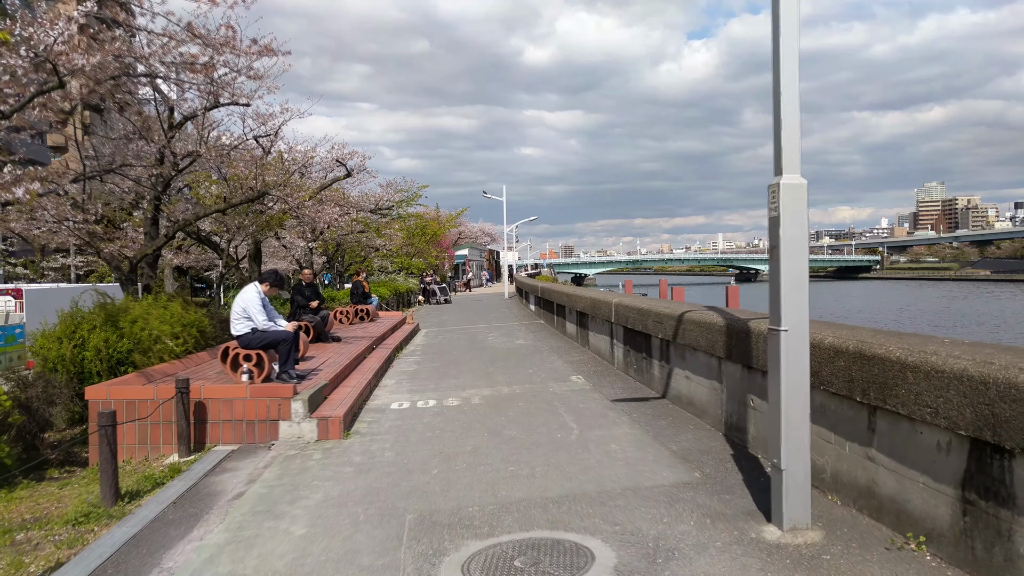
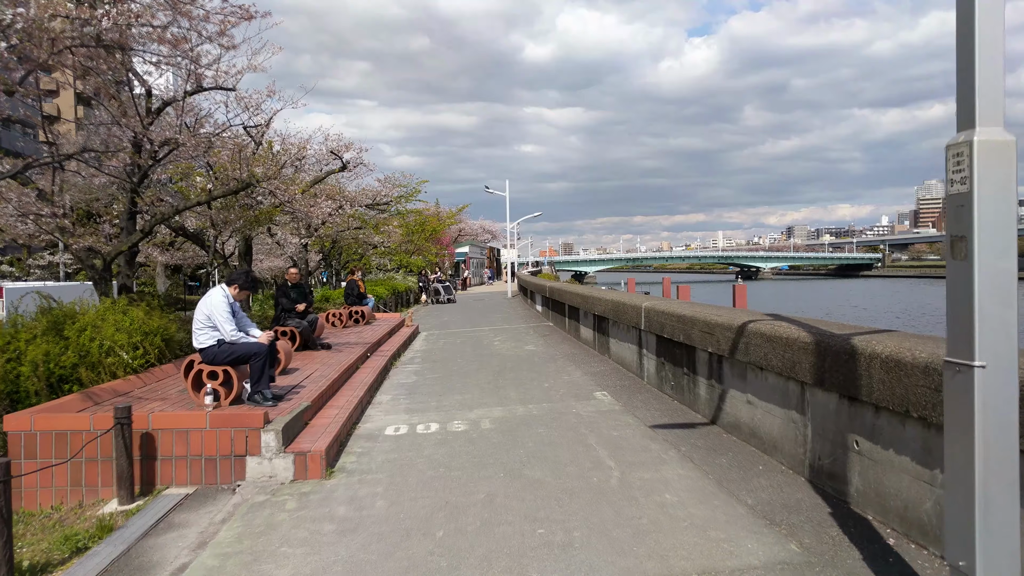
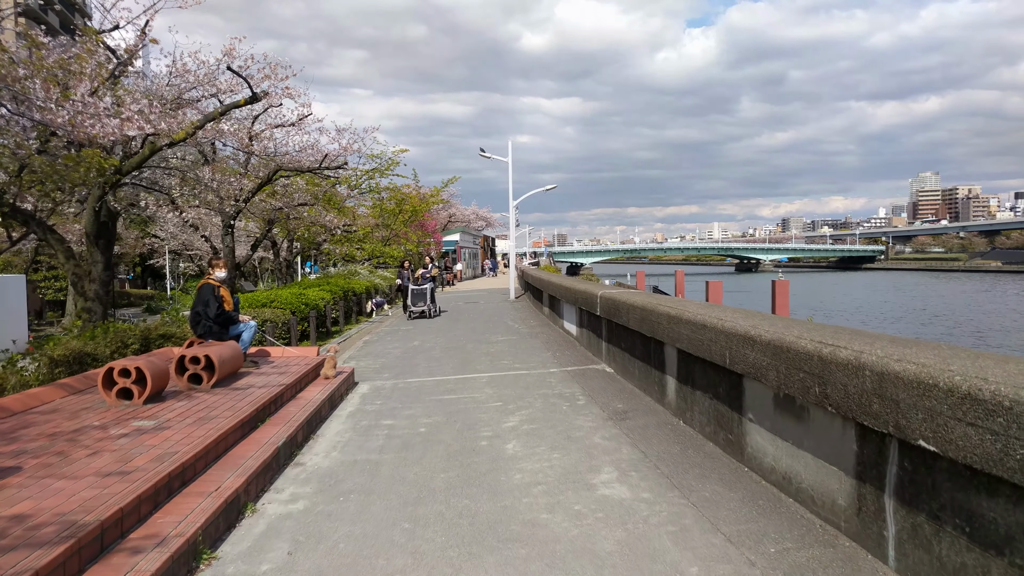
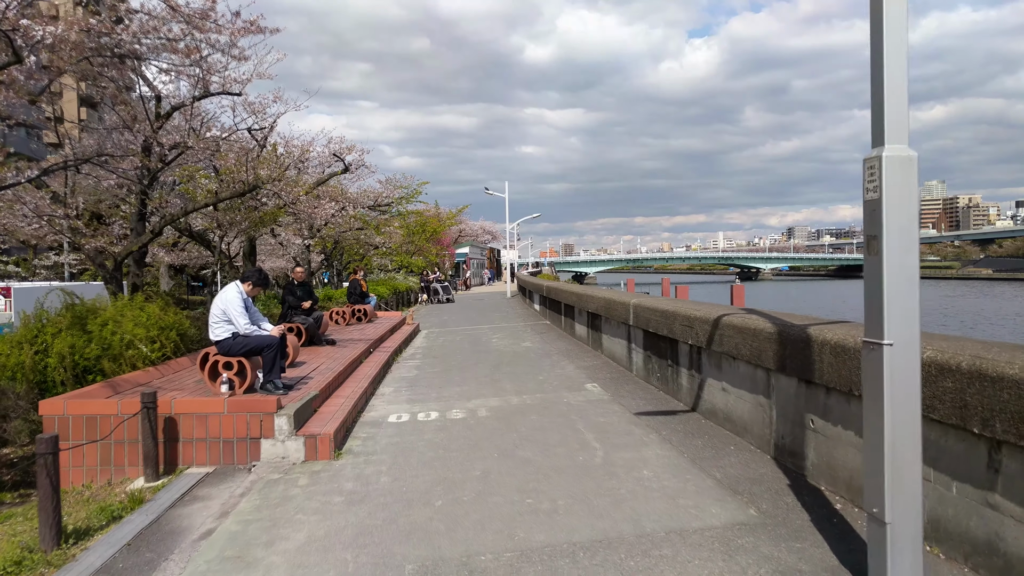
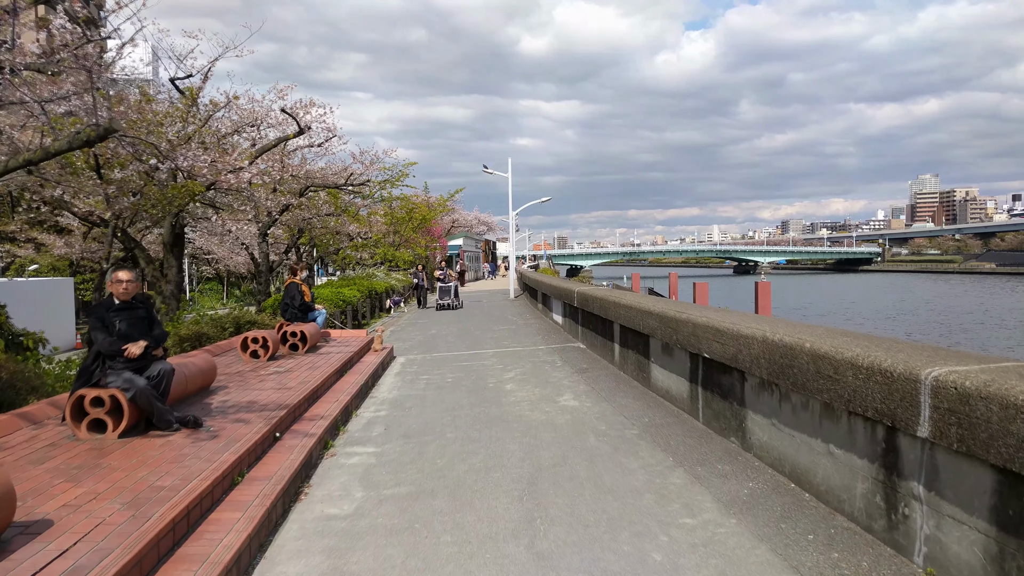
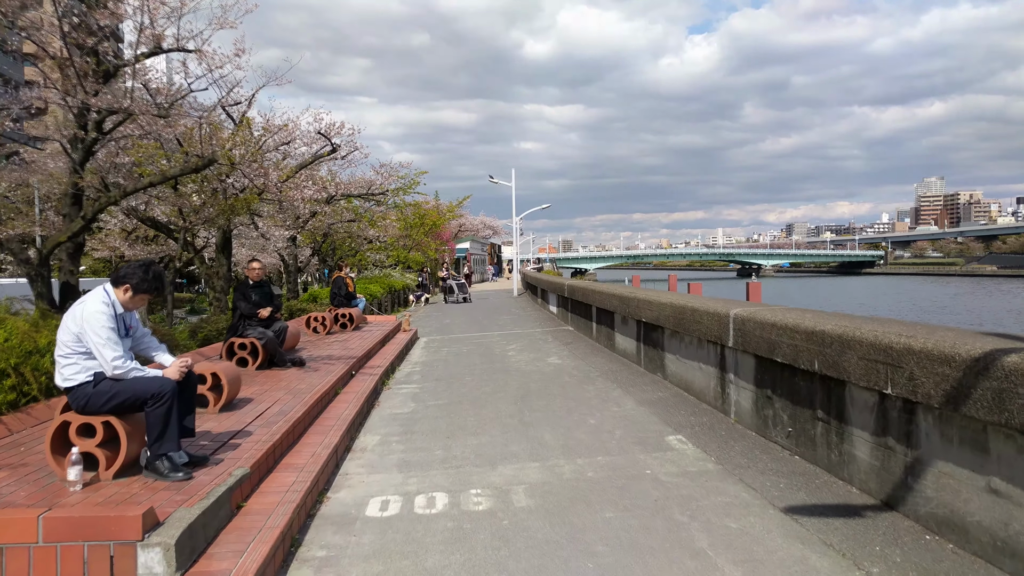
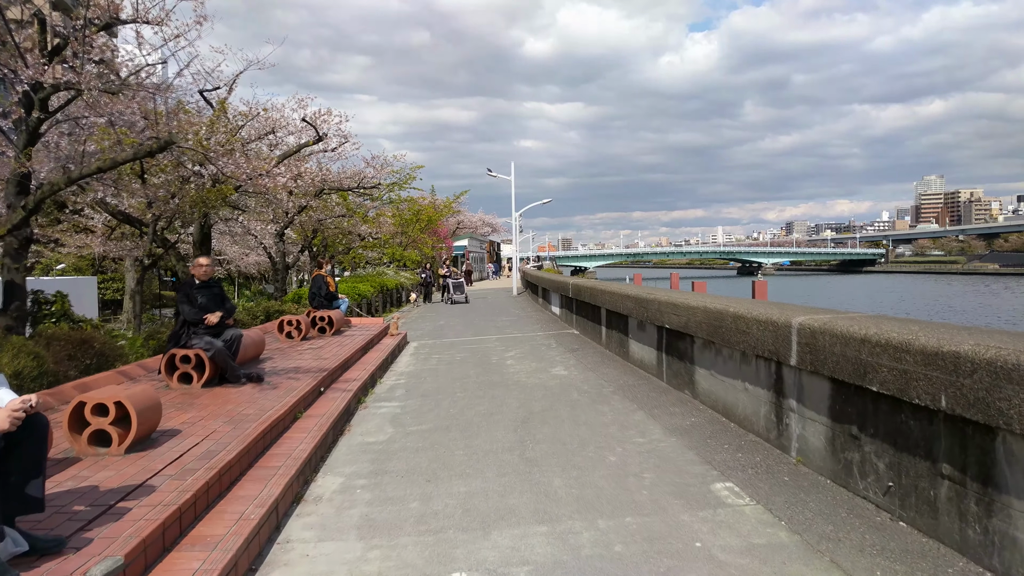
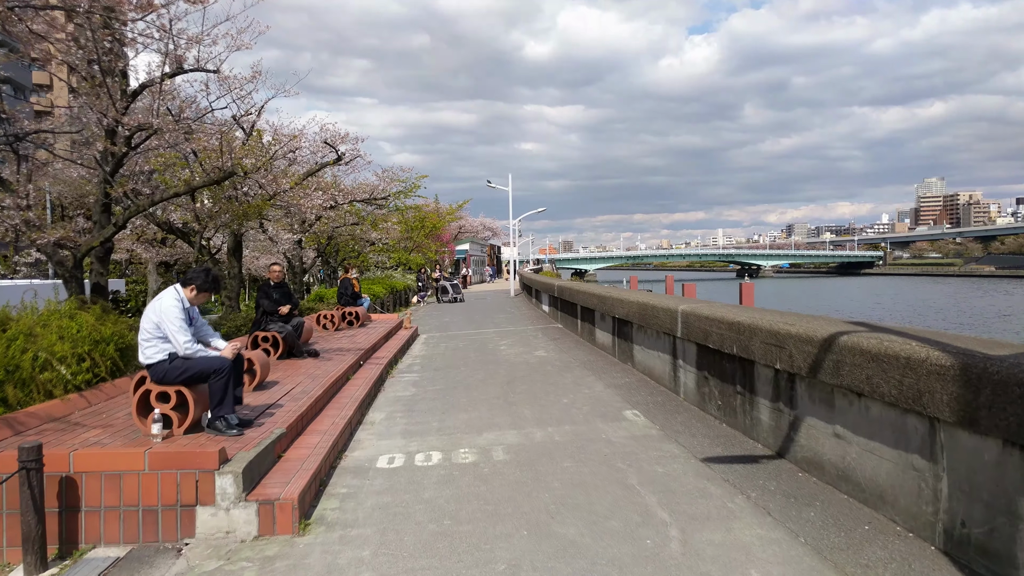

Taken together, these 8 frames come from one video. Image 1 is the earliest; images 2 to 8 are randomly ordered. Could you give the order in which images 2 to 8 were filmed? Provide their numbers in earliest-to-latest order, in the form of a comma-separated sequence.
4, 2, 8, 6, 7, 5, 3
